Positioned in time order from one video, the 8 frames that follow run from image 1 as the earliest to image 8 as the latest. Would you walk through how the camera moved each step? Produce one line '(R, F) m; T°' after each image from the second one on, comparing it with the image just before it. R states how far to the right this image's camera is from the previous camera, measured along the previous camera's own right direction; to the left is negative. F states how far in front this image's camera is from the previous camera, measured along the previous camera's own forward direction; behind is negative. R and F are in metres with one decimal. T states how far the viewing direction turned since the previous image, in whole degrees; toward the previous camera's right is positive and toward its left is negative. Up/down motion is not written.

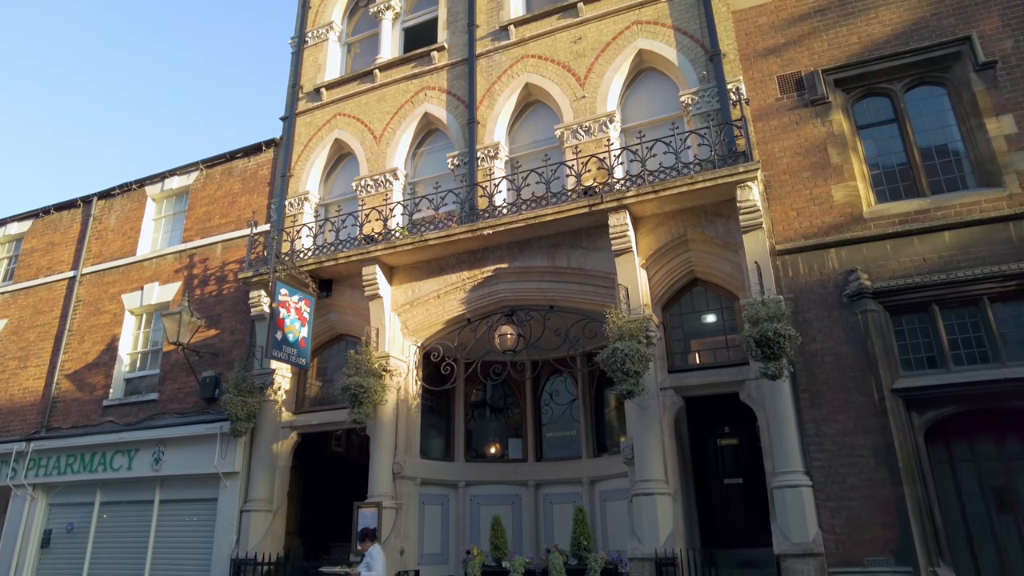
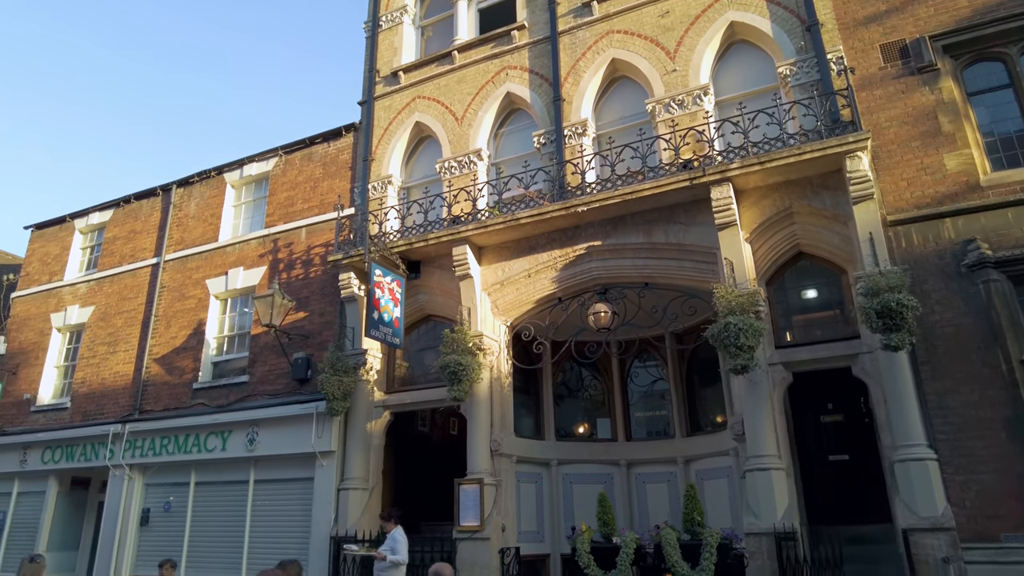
(-0.9, 0.0) m; -2°
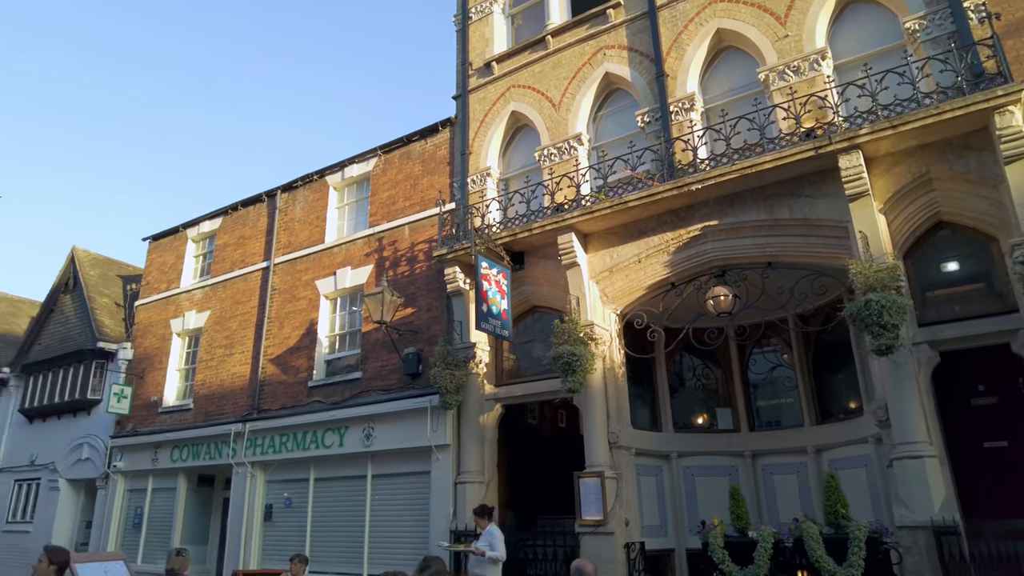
(-0.4, +0.2) m; -7°
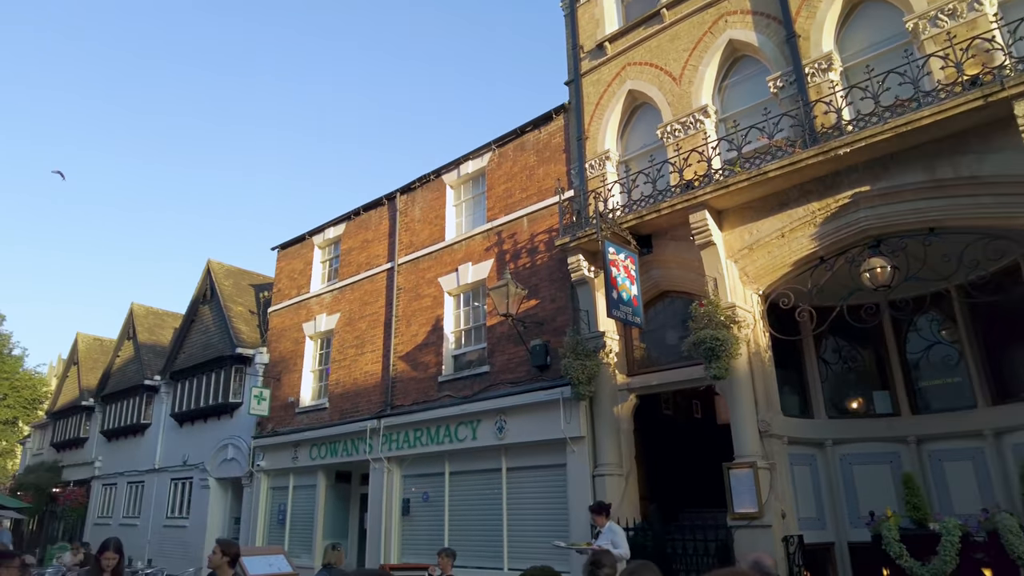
(-0.4, +0.2) m; -8°
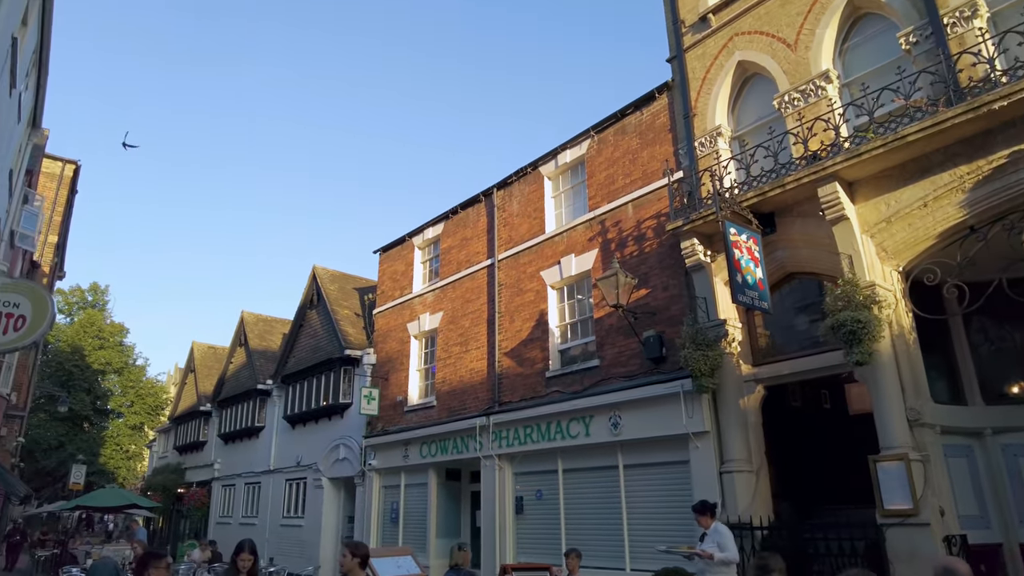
(-0.3, +0.3) m; -7°
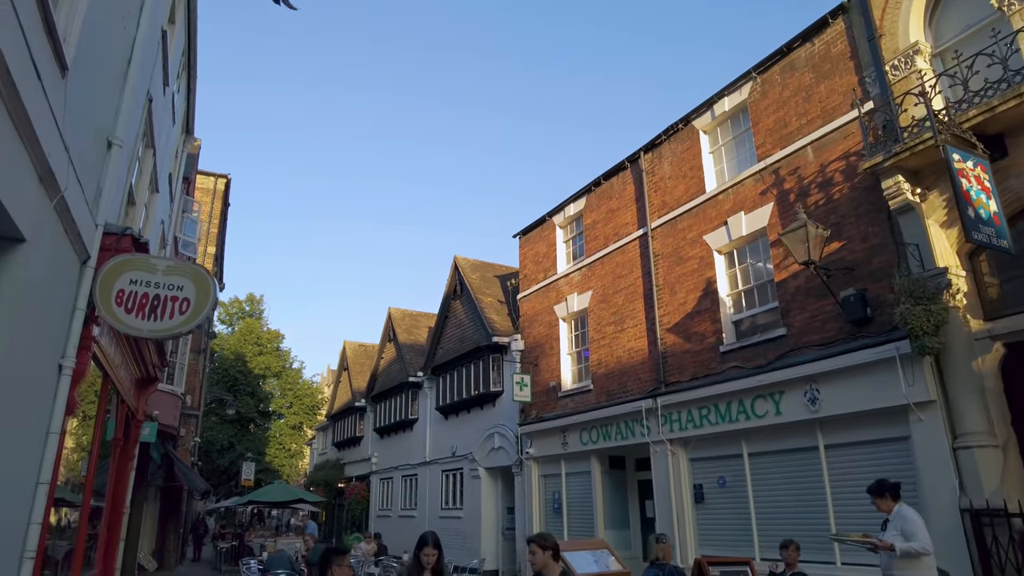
(-0.5, +0.8) m; -10°
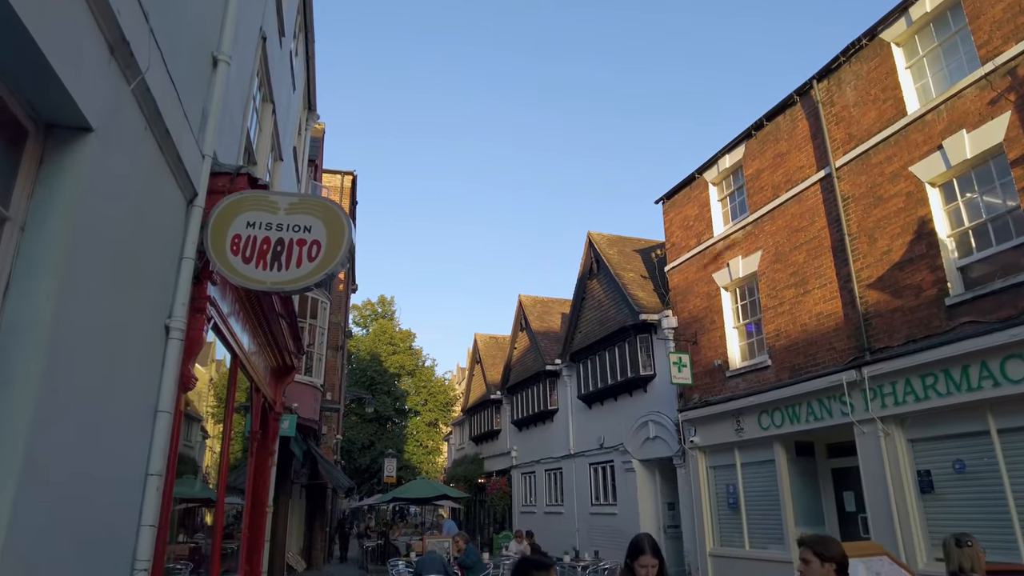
(-0.6, +1.4) m; -9°
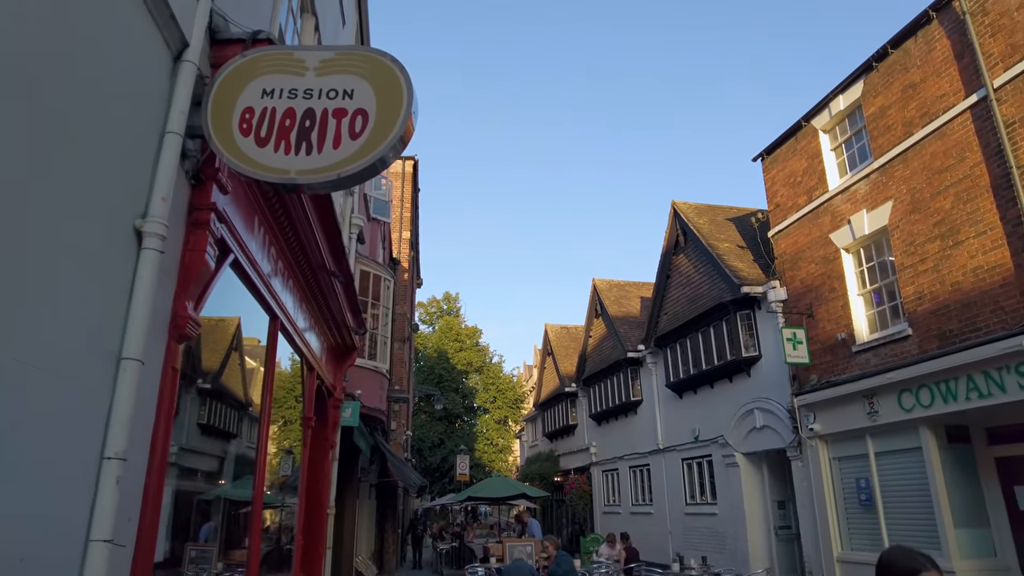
(-0.4, +1.6) m; -5°
